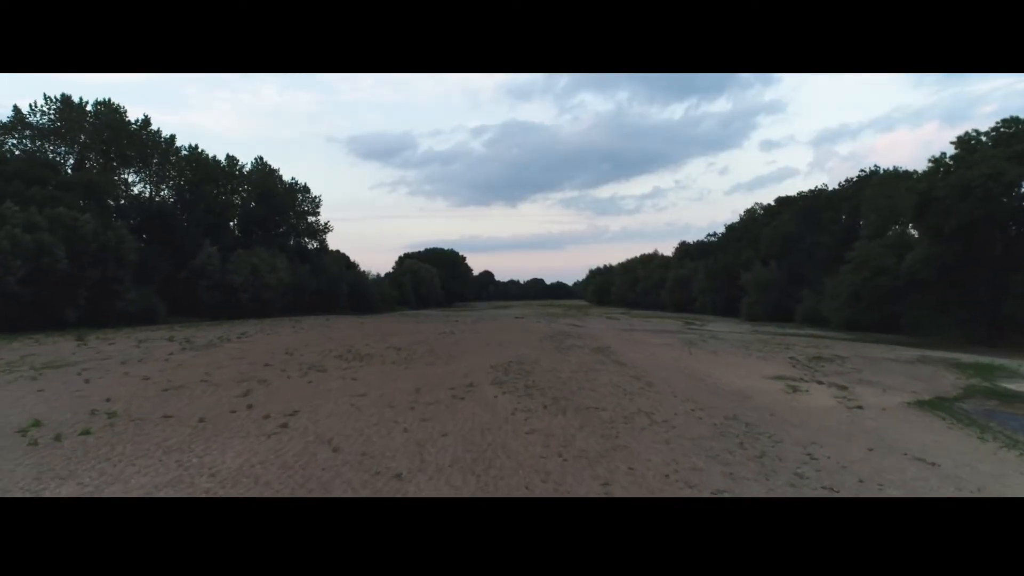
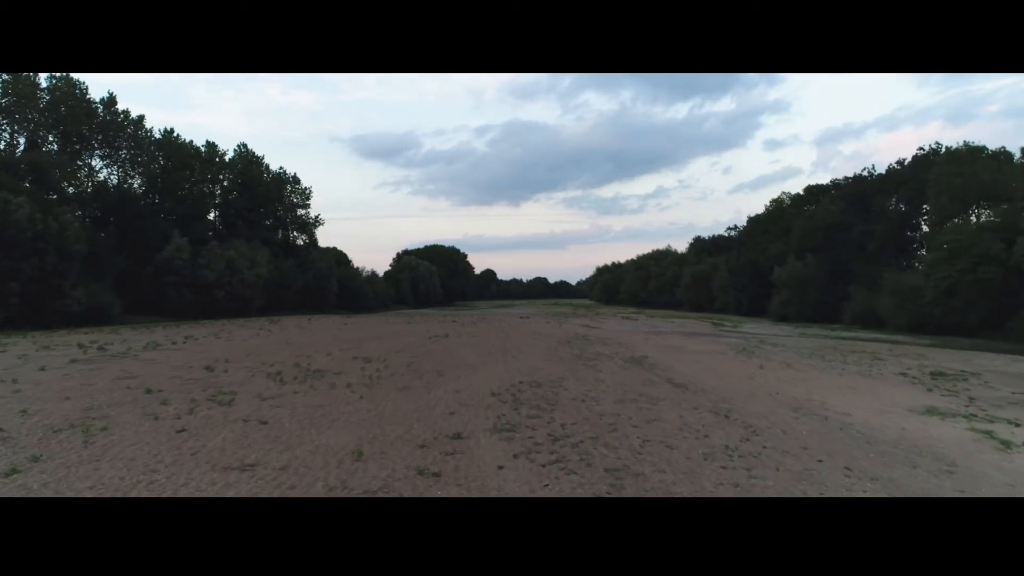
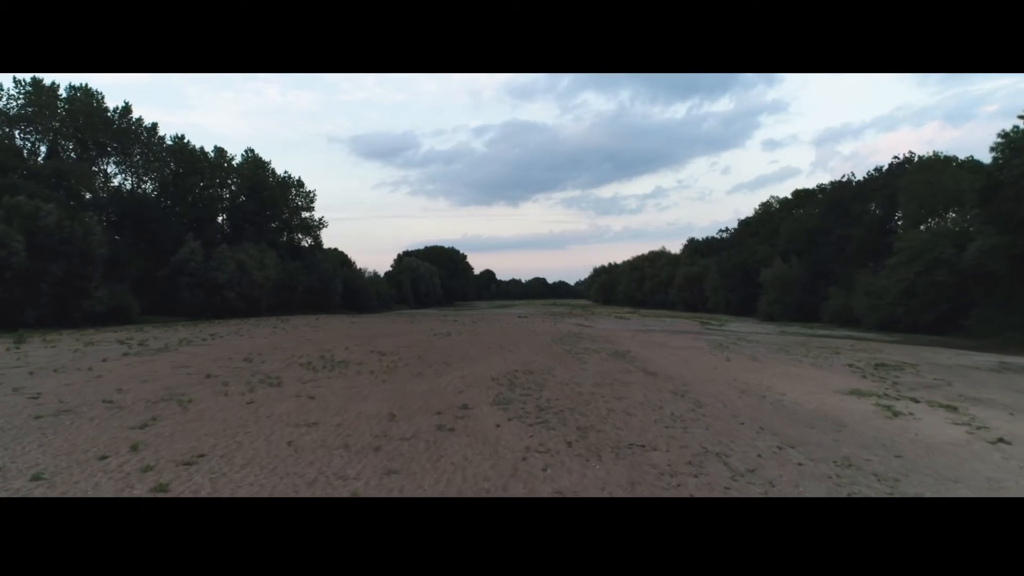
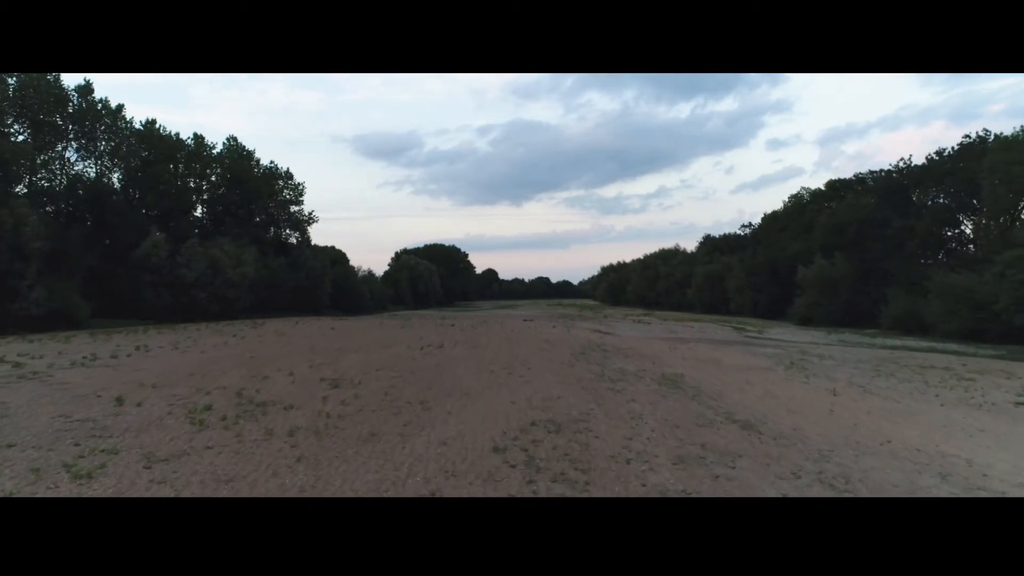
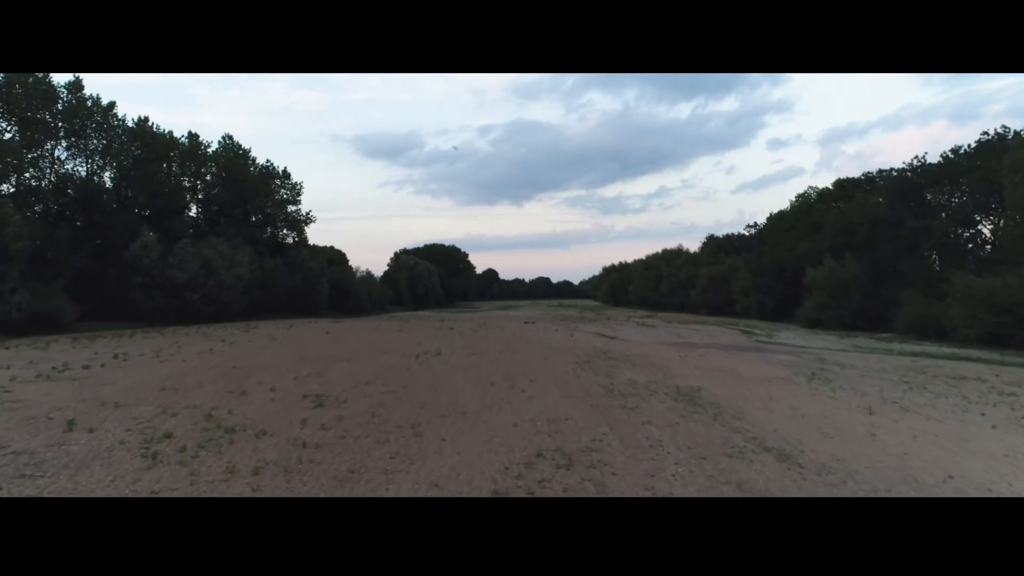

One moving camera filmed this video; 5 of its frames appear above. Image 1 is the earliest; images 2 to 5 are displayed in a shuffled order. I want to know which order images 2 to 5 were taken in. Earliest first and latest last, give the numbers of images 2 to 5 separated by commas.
3, 2, 4, 5
